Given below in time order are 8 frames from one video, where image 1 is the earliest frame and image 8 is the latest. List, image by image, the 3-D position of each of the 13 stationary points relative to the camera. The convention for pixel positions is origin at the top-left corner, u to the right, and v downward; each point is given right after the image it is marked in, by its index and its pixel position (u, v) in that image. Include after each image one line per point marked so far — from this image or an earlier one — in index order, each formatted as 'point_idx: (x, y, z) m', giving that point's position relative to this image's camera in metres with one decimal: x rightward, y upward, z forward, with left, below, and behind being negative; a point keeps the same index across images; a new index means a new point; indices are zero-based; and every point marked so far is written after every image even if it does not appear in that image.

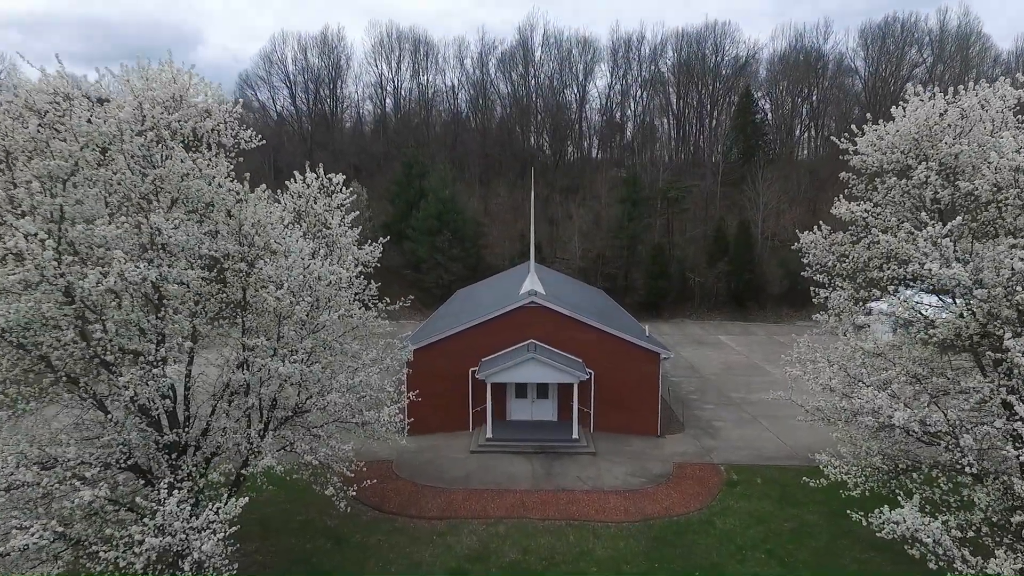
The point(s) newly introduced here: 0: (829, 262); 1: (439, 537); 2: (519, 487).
0: (+6.6, +0.6, +11.0) m
1: (-1.6, -5.3, +11.3) m
2: (+0.1, -4.9, +13.2) m
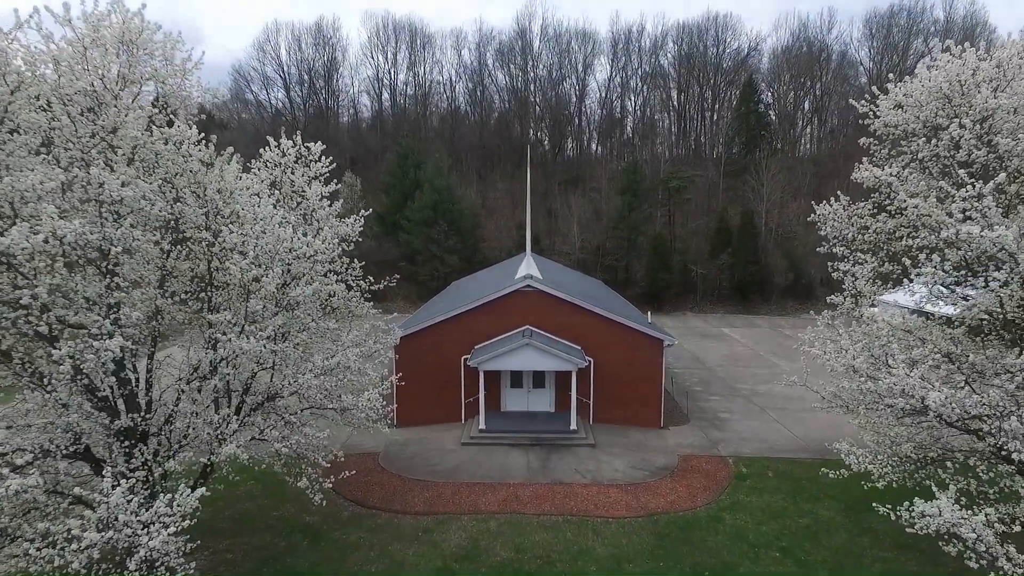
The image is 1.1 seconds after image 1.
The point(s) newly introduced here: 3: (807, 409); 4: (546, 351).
0: (+6.5, +1.1, +10.1) m
1: (-1.7, -4.8, +10.4) m
2: (0.0, -4.5, +12.3) m
3: (+9.6, -4.0, +17.3) m
4: (+0.9, -1.6, +14.1) m
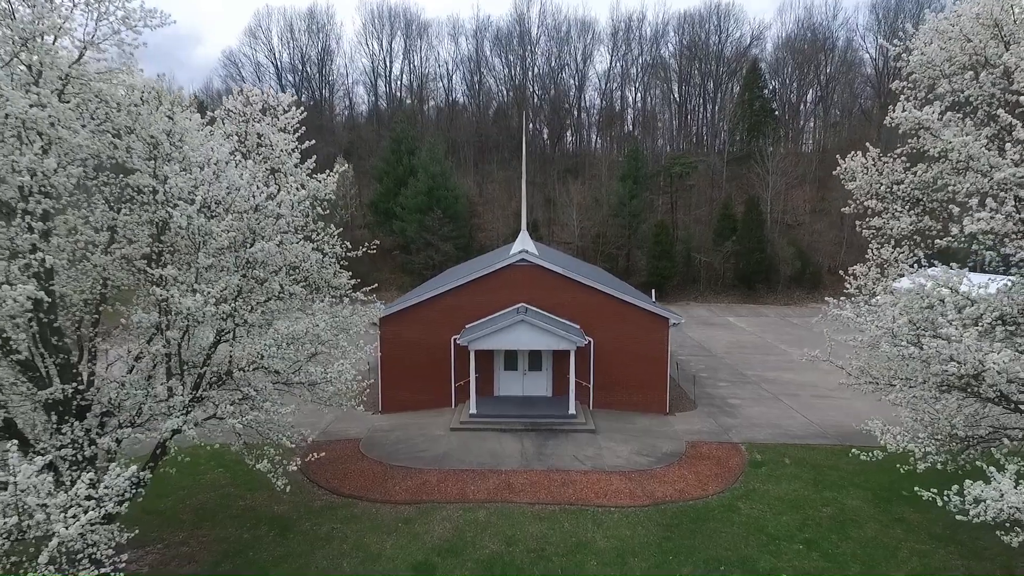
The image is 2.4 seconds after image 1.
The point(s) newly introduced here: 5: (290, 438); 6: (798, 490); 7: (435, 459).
0: (+6.3, +1.7, +9.0) m
1: (-1.9, -4.2, +9.3) m
2: (-0.2, -3.8, +11.2) m
3: (+9.5, -3.3, +16.2) m
4: (+0.7, -1.0, +13.0) m
5: (-3.8, -2.5, +9.0) m
6: (+5.7, -4.0, +10.5) m
7: (-1.7, -3.7, +11.6) m
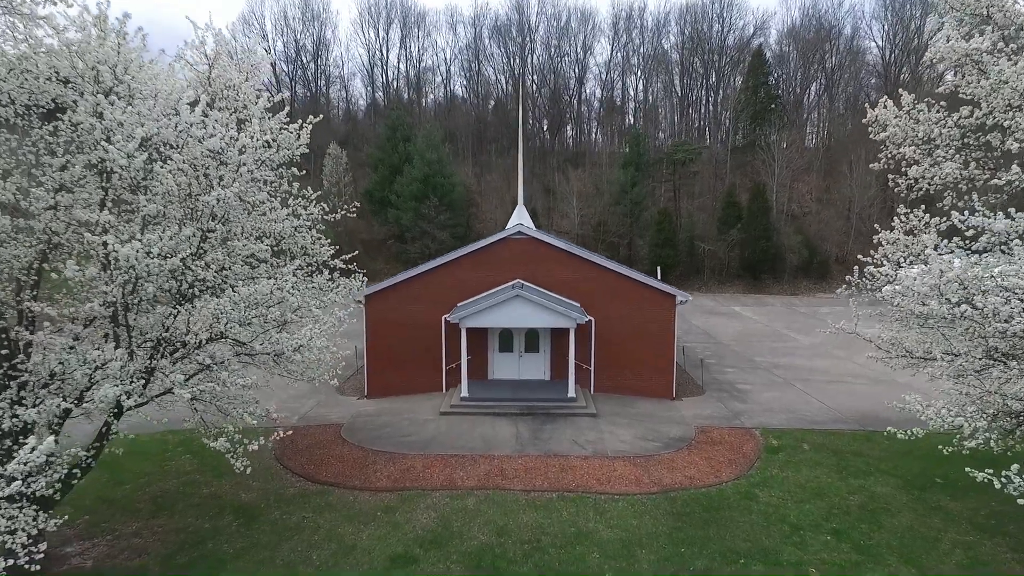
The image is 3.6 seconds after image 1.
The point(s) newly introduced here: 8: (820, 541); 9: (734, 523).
0: (+6.2, +2.3, +8.0) m
1: (-2.0, -3.6, +8.3) m
2: (-0.3, -3.2, +10.2) m
3: (+9.3, -2.7, +15.2) m
4: (+0.6, -0.4, +12.0) m
5: (-3.9, -1.9, +8.0) m
6: (+5.5, -3.4, +9.5) m
7: (-1.8, -3.1, +10.6) m
8: (+4.5, -3.7, +7.7) m
9: (+3.4, -3.6, +8.1) m
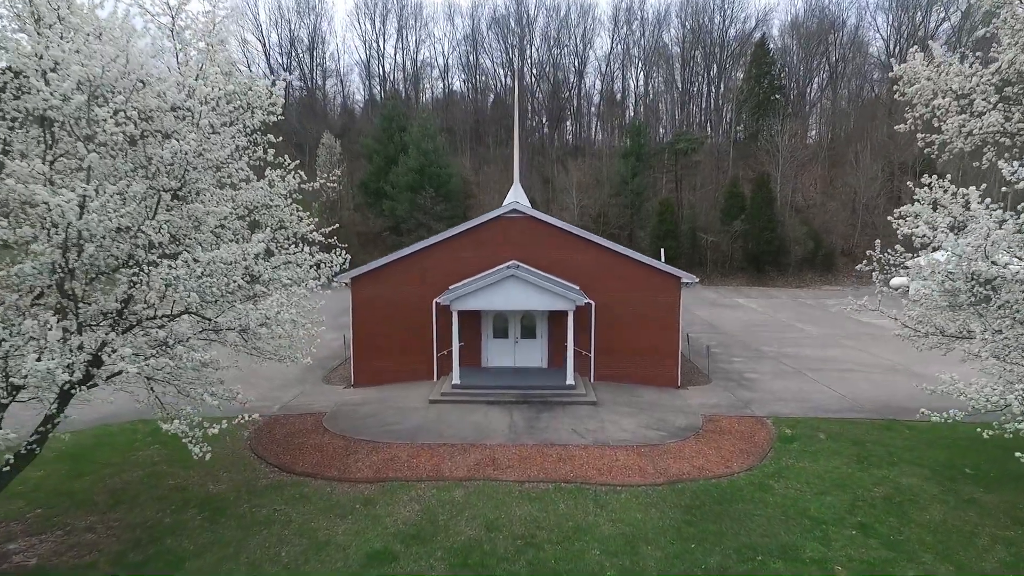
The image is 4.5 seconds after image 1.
0: (+6.1, +2.8, +7.3) m
1: (-2.1, -3.1, +7.6) m
2: (-0.4, -2.8, +9.5) m
3: (+9.2, -2.3, +14.5) m
4: (+0.5, +0.1, +11.2) m
5: (-4.0, -1.5, +7.3) m
6: (+5.4, -3.0, +8.7) m
7: (-1.9, -2.7, +9.9) m
8: (+4.4, -3.2, +6.9) m
9: (+3.3, -3.2, +7.3) m
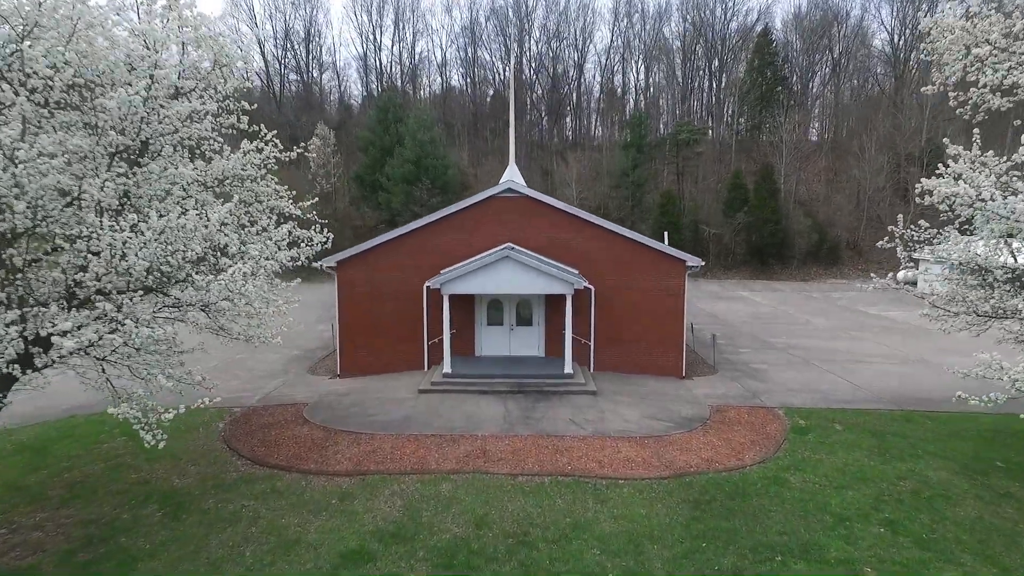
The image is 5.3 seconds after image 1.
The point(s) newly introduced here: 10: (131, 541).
0: (+6.0, +3.1, +6.6) m
1: (-2.2, -2.8, +6.9) m
2: (-0.5, -2.4, +8.8) m
3: (+9.1, -1.9, +13.8) m
4: (+0.4, +0.4, +10.6) m
5: (-4.1, -1.2, +6.6) m
6: (+5.3, -2.6, +8.0) m
7: (-2.0, -2.4, +9.2) m
8: (+4.2, -2.9, +6.2) m
9: (+3.2, -2.8, +6.6) m
10: (-4.6, -3.0, +6.4) m
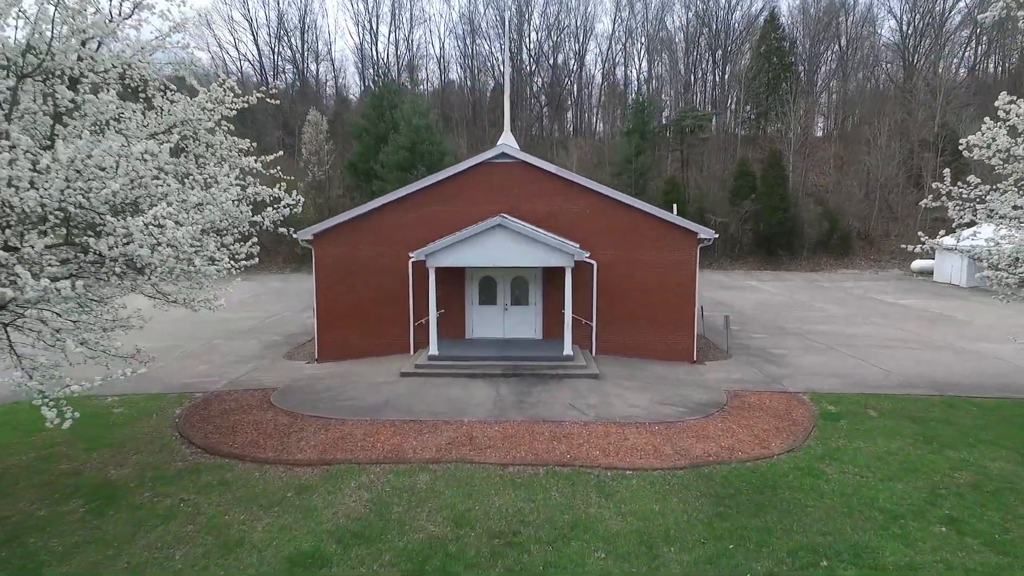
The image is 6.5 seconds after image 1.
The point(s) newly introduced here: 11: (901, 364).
0: (+5.8, +3.6, +5.5) m
1: (-2.4, -2.3, +5.8) m
2: (-0.6, -1.9, +7.7) m
3: (+9.0, -1.4, +12.7) m
4: (+0.3, +0.9, +9.5) m
5: (-4.3, -0.7, +5.5) m
6: (+5.2, -2.1, +7.0) m
7: (-2.2, -1.9, +8.1) m
8: (+4.1, -2.4, +5.2) m
9: (+3.0, -2.3, +5.6) m
10: (-4.7, -2.5, +5.3) m
11: (+8.1, -1.6, +11.0) m
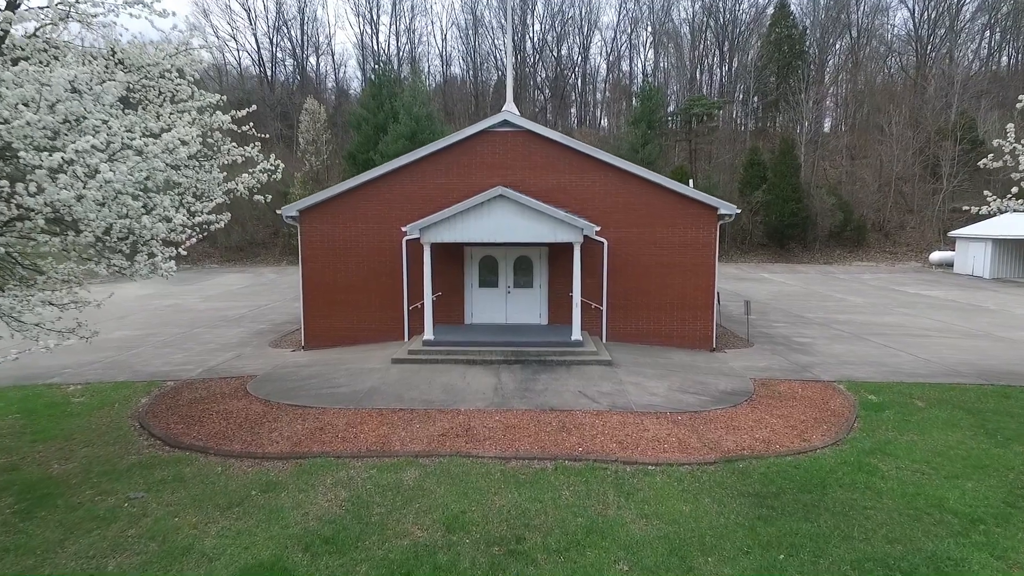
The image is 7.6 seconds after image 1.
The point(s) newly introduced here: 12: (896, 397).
0: (+5.9, +4.0, +4.6) m
1: (-2.3, -1.9, +5.0) m
2: (-0.6, -1.6, +6.9) m
3: (+9.1, -1.1, +11.8) m
4: (+0.3, +1.3, +8.6) m
5: (-4.2, -0.3, +4.7) m
6: (+5.2, -1.8, +6.1) m
7: (-2.1, -1.5, +7.3) m
8: (+4.1, -2.1, +4.3) m
9: (+3.1, -2.0, +4.7) m
10: (-4.7, -2.2, +4.5) m
11: (+8.2, -1.3, +10.1) m
12: (+5.5, -1.6, +7.5) m
